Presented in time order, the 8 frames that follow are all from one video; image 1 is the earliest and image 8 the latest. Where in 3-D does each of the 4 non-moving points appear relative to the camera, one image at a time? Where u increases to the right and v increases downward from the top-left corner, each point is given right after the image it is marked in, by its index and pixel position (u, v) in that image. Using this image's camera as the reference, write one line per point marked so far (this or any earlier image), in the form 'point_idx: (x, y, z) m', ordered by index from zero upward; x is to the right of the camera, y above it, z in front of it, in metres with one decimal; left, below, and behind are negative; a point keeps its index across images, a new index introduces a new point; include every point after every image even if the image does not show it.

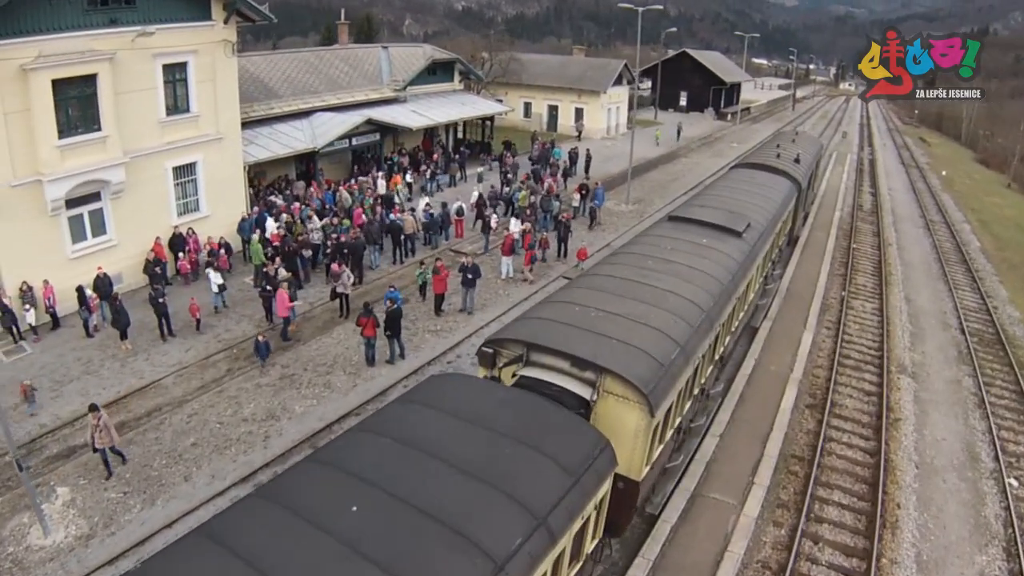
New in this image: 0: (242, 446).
0: (-4.7, -2.6, +13.6) m
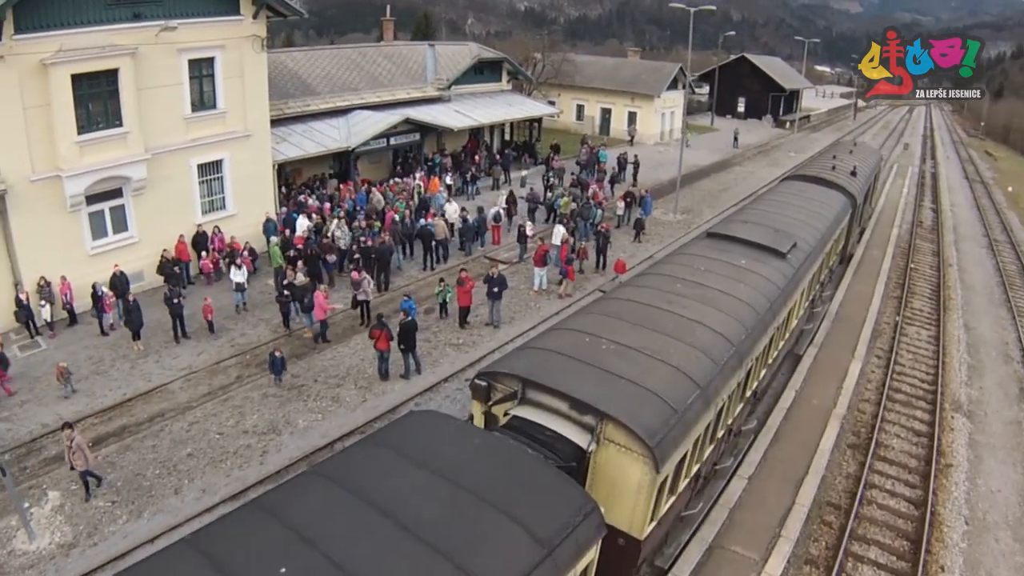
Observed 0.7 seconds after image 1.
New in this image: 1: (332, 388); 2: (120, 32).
0: (-4.5, -2.8, +13.0) m
1: (-3.3, -1.9, +14.6) m
2: (-8.0, +5.2, +16.2) m
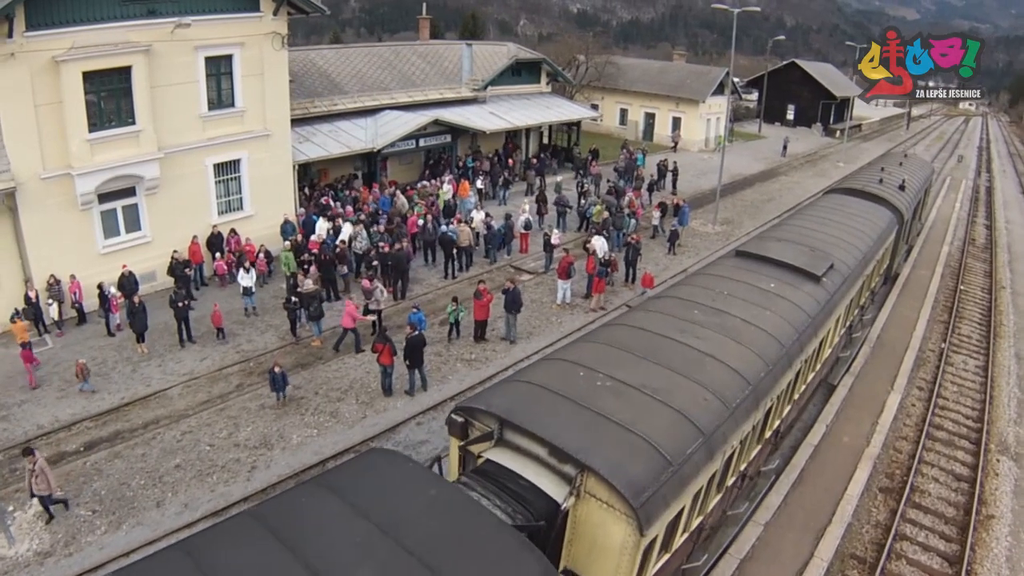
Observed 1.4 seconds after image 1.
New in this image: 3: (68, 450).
0: (-4.5, -2.9, +12.5) m
1: (-3.2, -2.0, +14.0) m
2: (-7.6, +5.2, +15.8) m
3: (-7.3, -2.5, +13.2) m
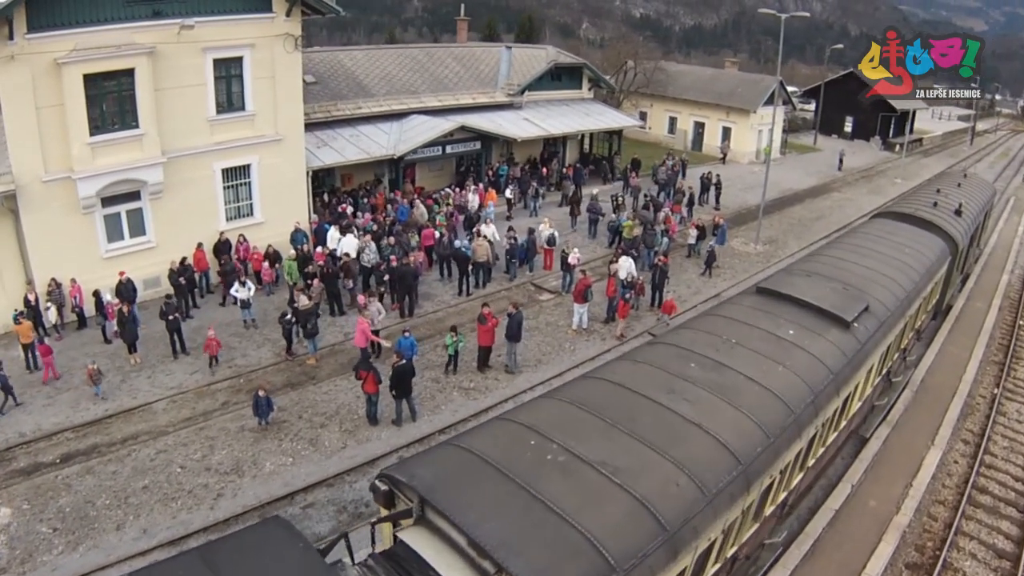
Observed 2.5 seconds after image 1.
0: (-4.8, -3.2, +11.8) m
1: (-3.4, -2.4, +13.3) m
2: (-7.3, +5.0, +15.4) m
3: (-7.5, -2.7, +12.8) m
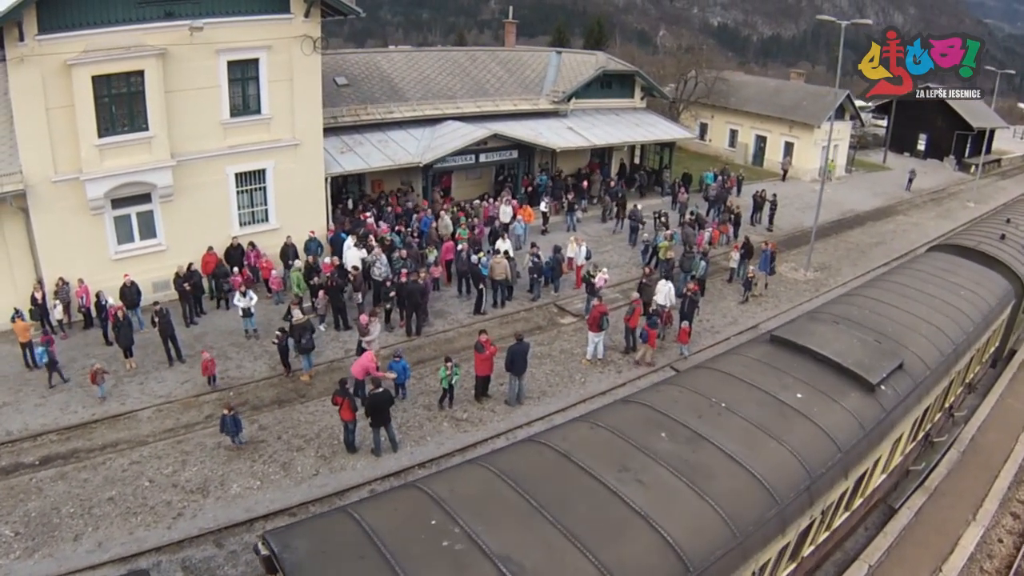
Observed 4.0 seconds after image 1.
0: (-5.2, -3.3, +11.4) m
1: (-3.6, -2.6, +12.7) m
2: (-6.9, +4.9, +15.1) m
3: (-7.8, -2.7, +12.6) m
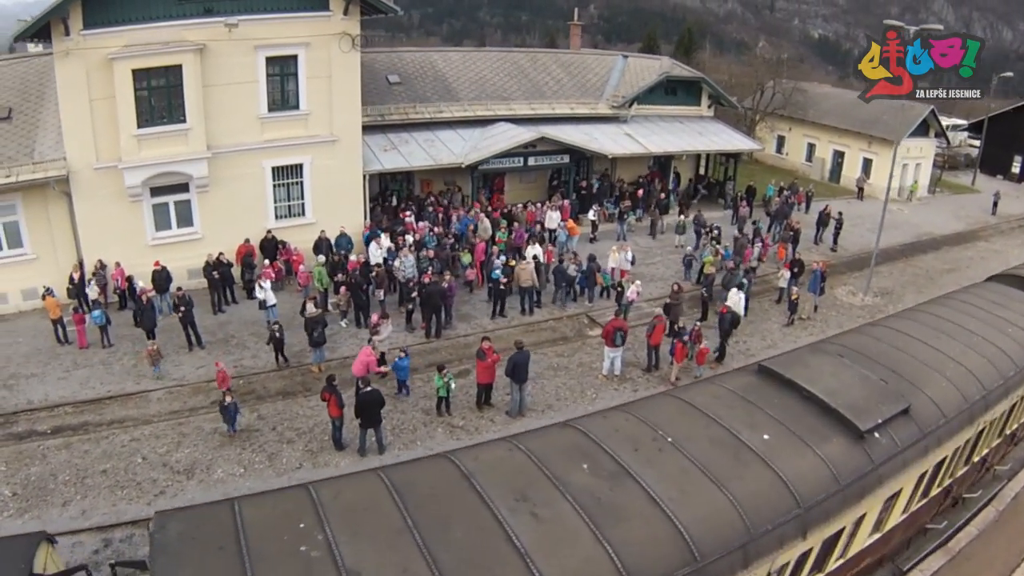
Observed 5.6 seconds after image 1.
0: (-5.6, -3.2, +11.7) m
1: (-3.7, -2.5, +12.8) m
2: (-6.3, +5.2, +15.6) m
3: (-7.9, -2.4, +13.2) m
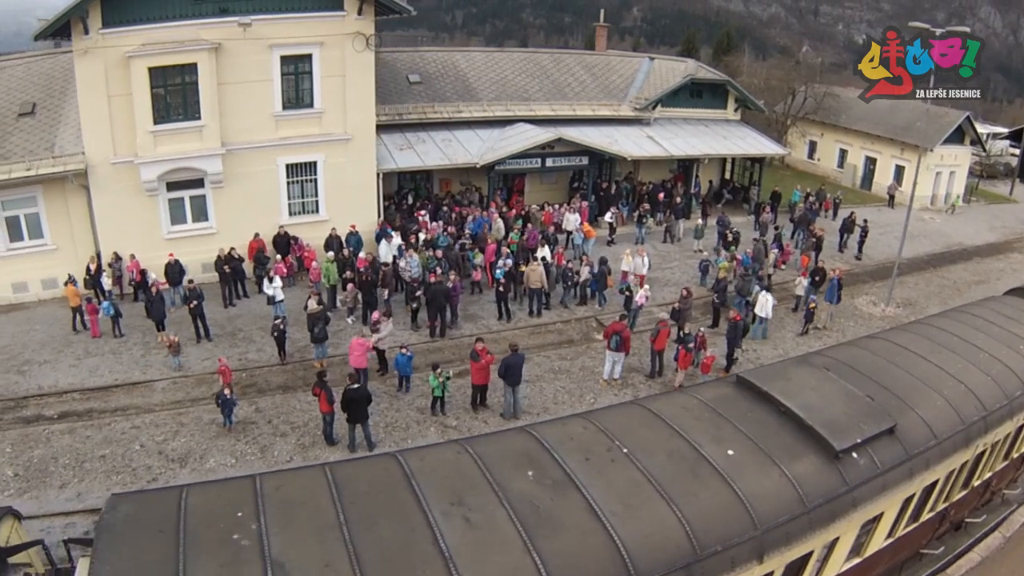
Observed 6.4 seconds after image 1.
0: (-5.8, -3.0, +11.9) m
1: (-3.9, -2.5, +12.9) m
2: (-6.1, +5.3, +15.9) m
3: (-8.1, -2.2, +13.6) m
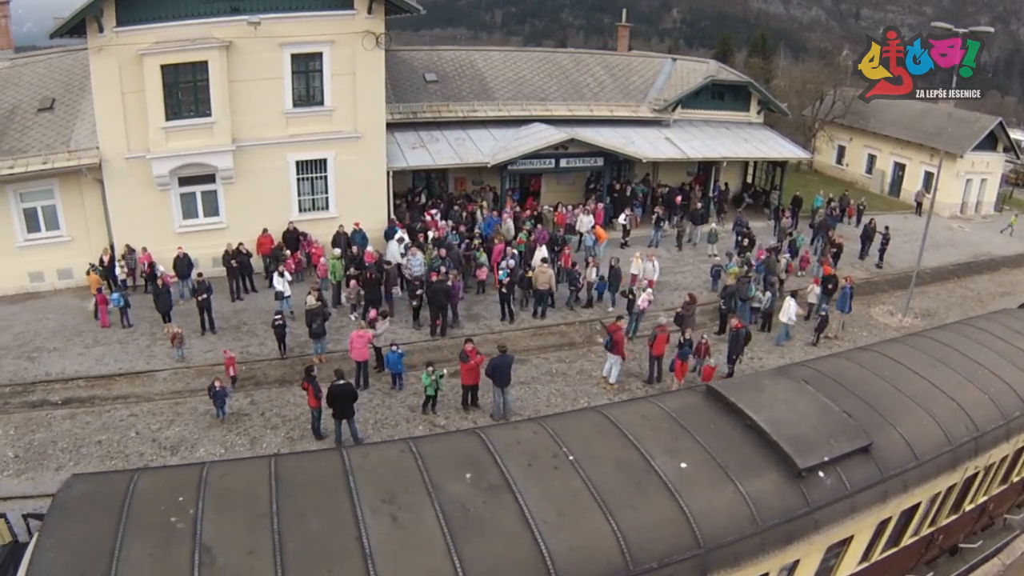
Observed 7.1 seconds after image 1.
0: (-6.1, -2.9, +12.2) m
1: (-4.1, -2.4, +13.1) m
2: (-6.0, +5.4, +16.2) m
3: (-8.2, -2.0, +14.0) m
